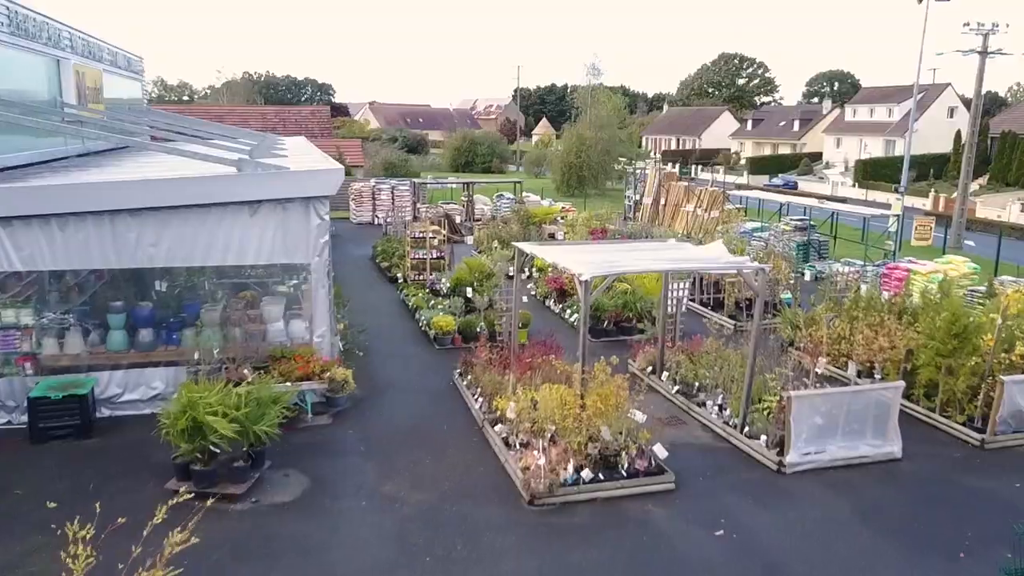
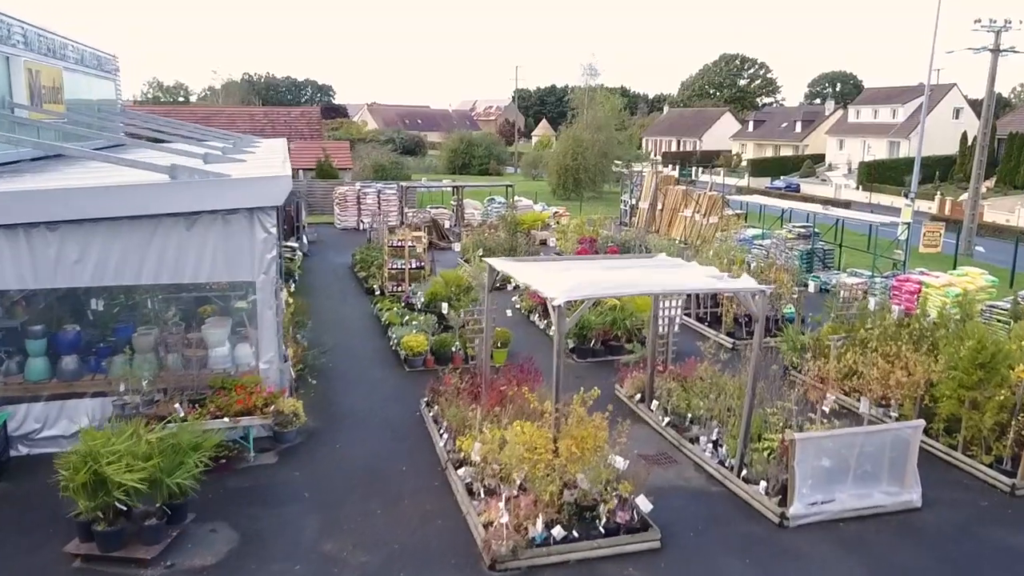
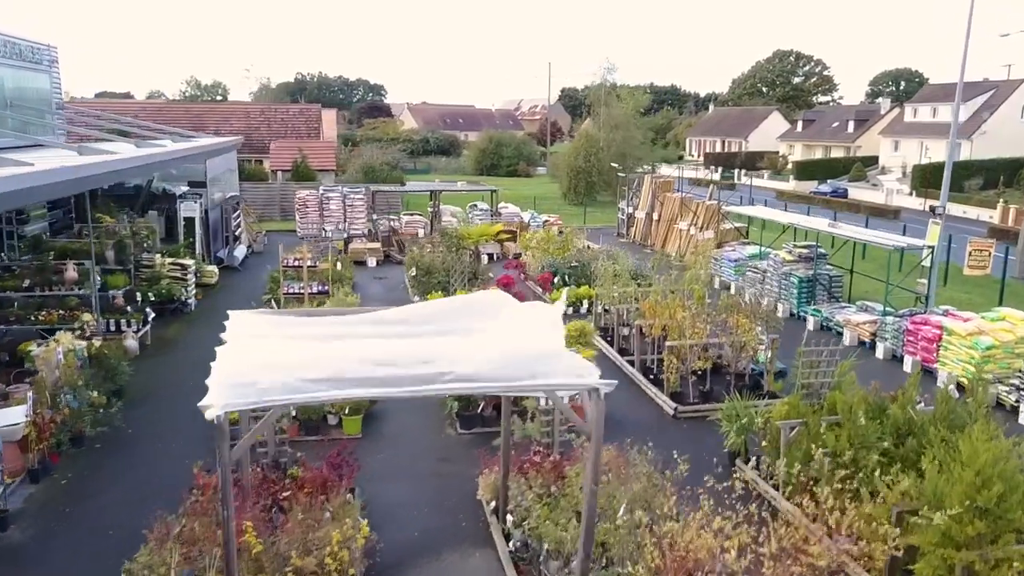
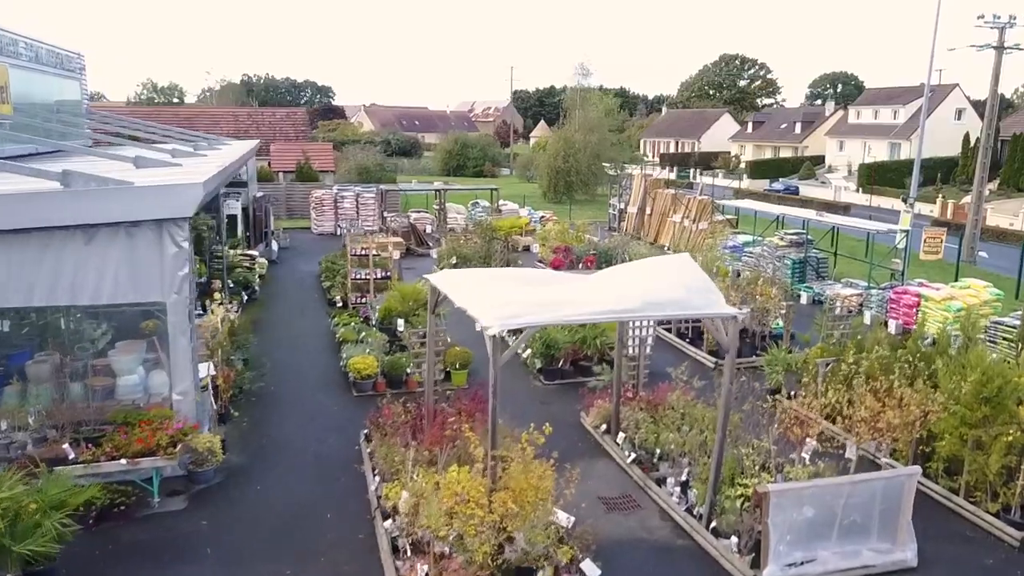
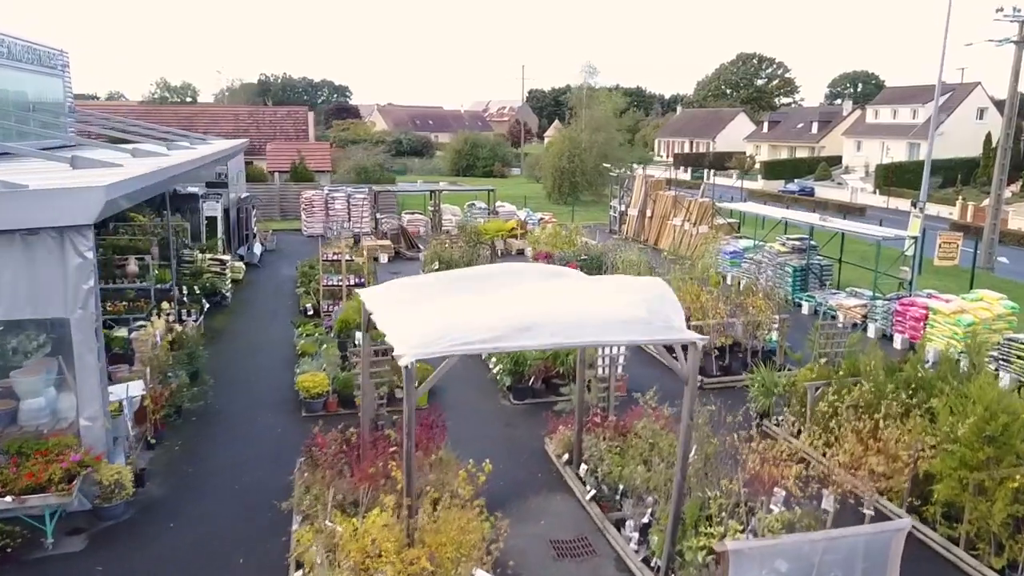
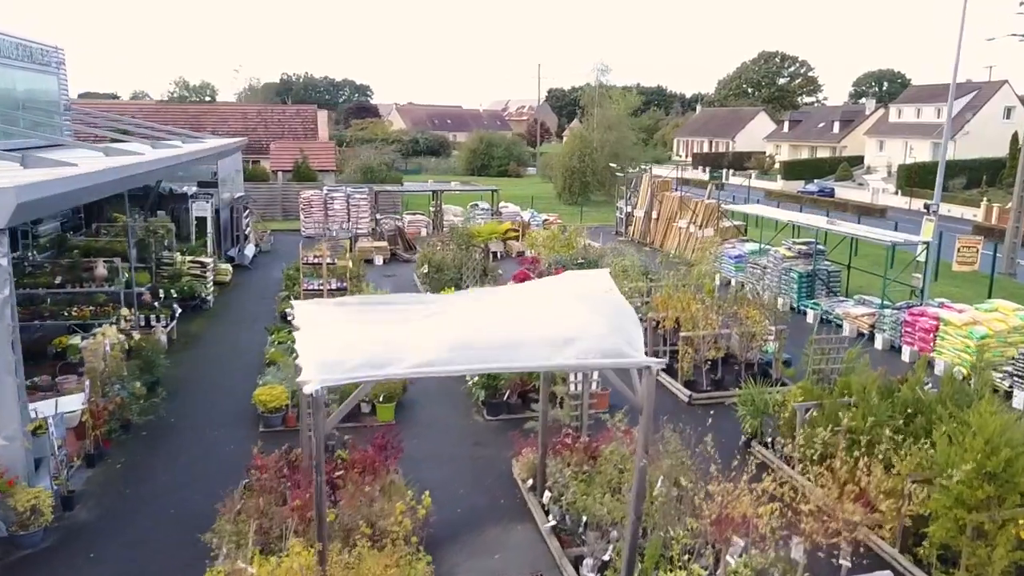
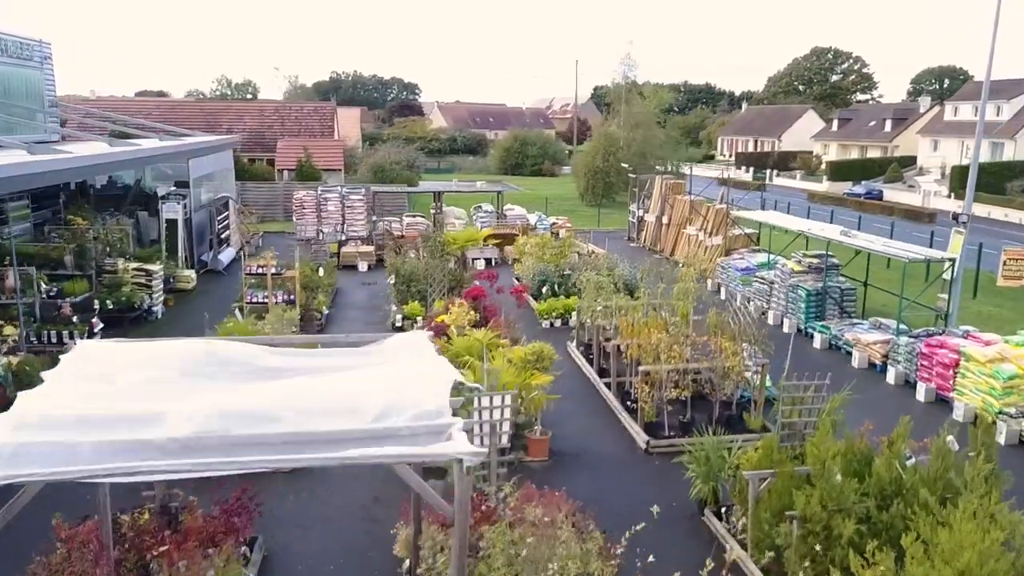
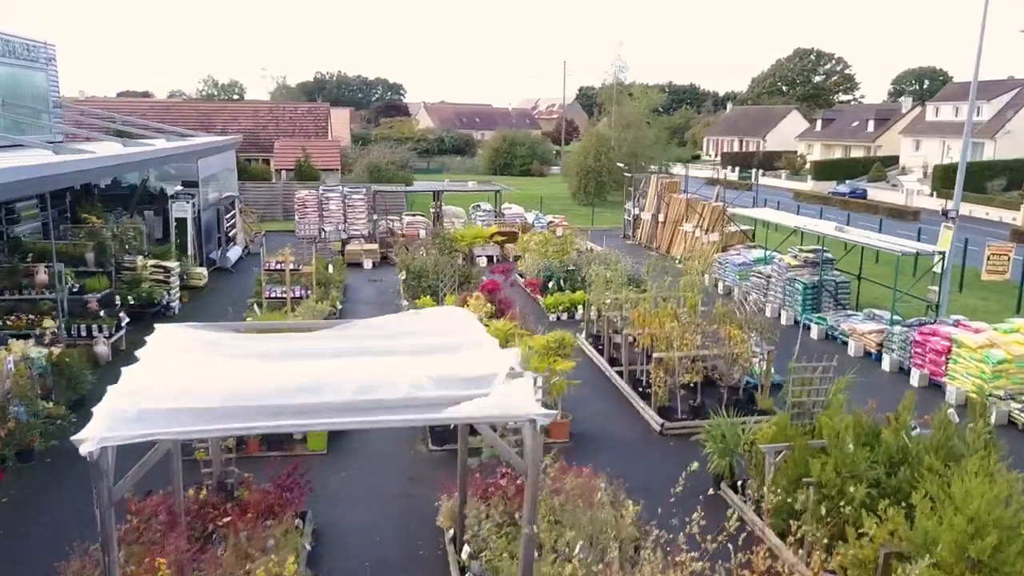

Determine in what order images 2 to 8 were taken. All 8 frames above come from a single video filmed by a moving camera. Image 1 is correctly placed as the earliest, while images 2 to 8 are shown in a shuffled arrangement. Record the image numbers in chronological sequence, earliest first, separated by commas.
2, 4, 5, 6, 3, 8, 7
